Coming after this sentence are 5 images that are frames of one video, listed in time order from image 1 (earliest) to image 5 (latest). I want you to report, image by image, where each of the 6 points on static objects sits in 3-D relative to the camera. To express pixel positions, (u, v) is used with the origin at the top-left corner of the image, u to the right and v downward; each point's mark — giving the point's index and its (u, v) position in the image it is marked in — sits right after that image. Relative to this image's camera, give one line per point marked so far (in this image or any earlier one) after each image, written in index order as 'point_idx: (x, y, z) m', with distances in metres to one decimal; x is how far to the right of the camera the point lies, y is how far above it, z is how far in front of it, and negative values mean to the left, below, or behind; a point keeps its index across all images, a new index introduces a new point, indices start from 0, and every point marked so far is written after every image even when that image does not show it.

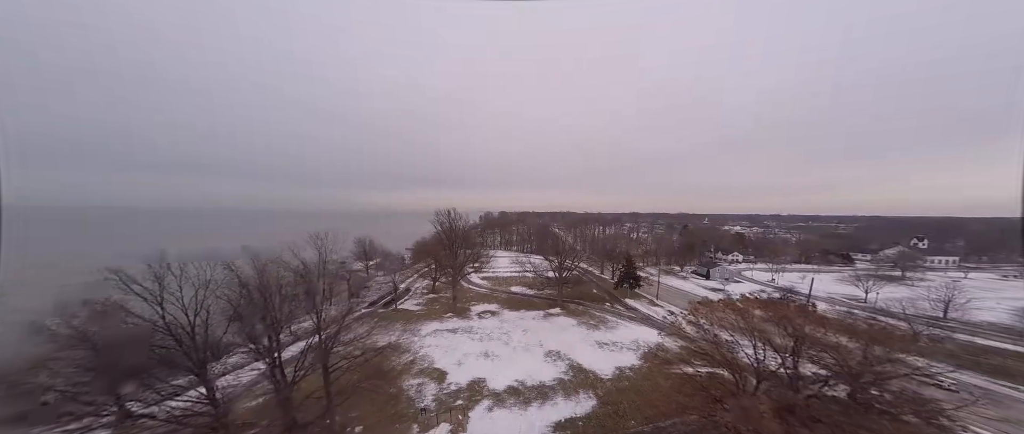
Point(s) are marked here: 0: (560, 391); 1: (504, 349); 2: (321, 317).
0: (+2.4, -8.5, +13.3) m
1: (-0.4, -8.4, +16.9) m
2: (-6.9, -3.9, +9.0) m
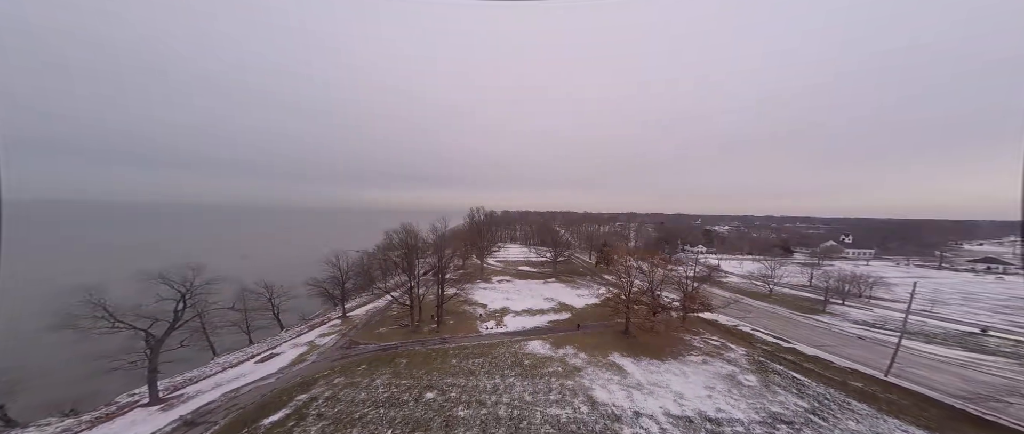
0: (+3.5, -8.4, +23.6) m
1: (+0.7, -8.2, +27.1) m
2: (-5.7, -3.7, +19.2) m
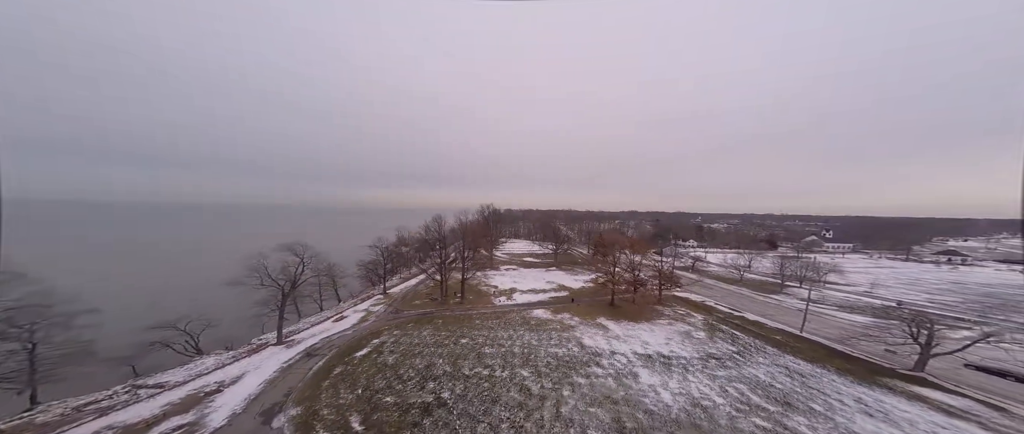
0: (+4.3, -7.9, +28.1) m
1: (+1.5, -7.7, +31.6) m
2: (-5.0, -3.2, +23.7) m
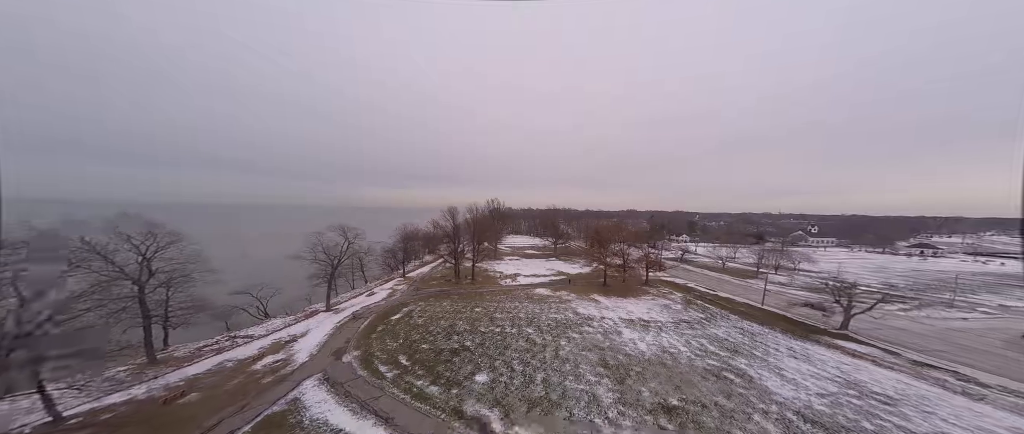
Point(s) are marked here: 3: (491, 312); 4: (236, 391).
0: (+4.8, -7.0, +31.3) m
1: (+2.0, -6.9, +34.9) m
2: (-4.5, -2.4, +27.0) m
3: (-1.6, -7.2, +19.6) m
4: (-11.5, -7.3, +10.8) m
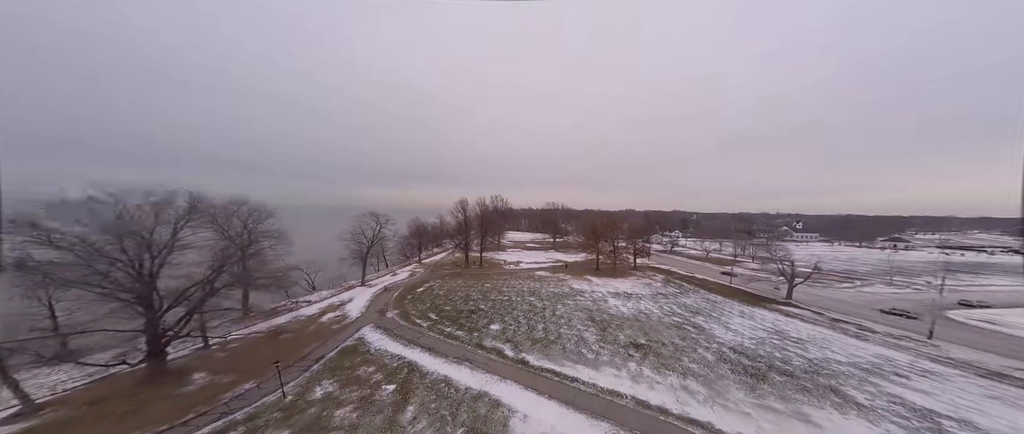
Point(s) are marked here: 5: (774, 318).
0: (+5.2, -6.1, +35.0) m
1: (+2.4, -6.0, +38.6) m
2: (-4.1, -1.5, +30.7) m
3: (-1.2, -6.3, +23.3) m
4: (-11.0, -6.4, +14.5) m
5: (+17.7, -6.7, +17.4) m
